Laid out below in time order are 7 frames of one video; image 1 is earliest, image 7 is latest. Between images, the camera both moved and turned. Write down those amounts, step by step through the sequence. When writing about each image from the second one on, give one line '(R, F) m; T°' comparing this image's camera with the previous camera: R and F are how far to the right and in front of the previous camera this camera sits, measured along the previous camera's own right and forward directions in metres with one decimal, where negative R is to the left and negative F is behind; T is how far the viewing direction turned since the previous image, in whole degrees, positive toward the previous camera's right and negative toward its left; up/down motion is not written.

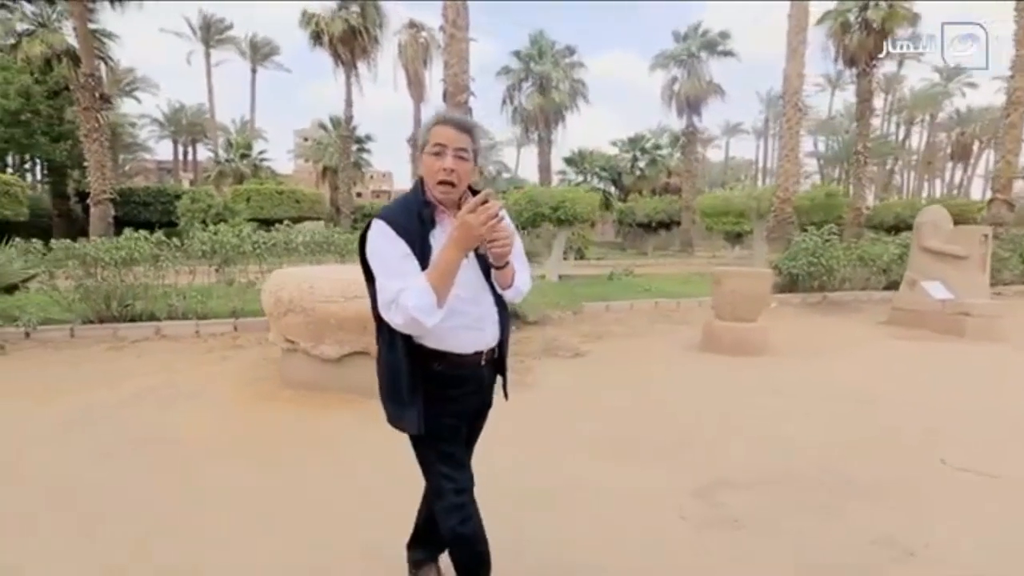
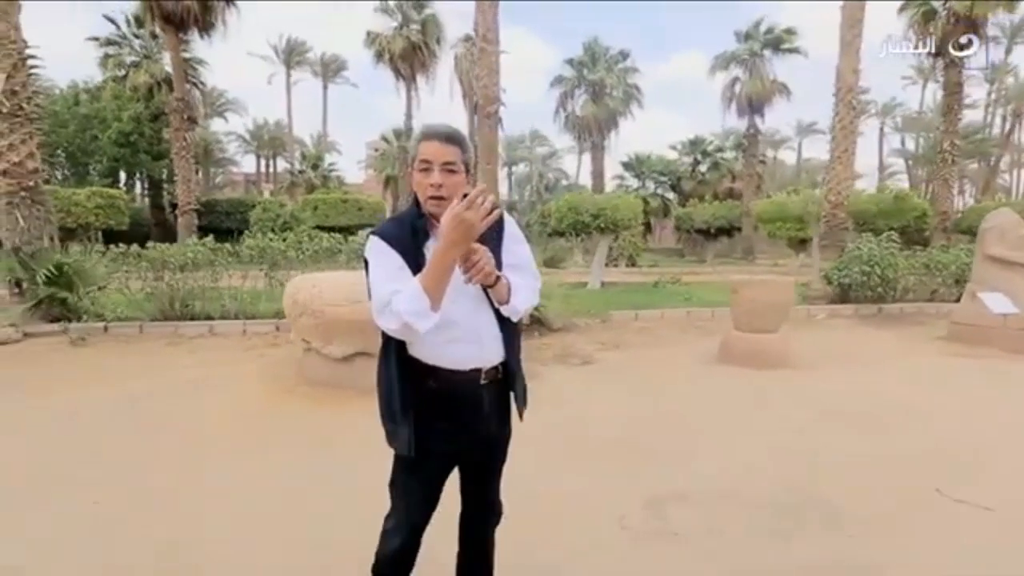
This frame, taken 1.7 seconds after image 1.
(+0.6, -0.1) m; -7°
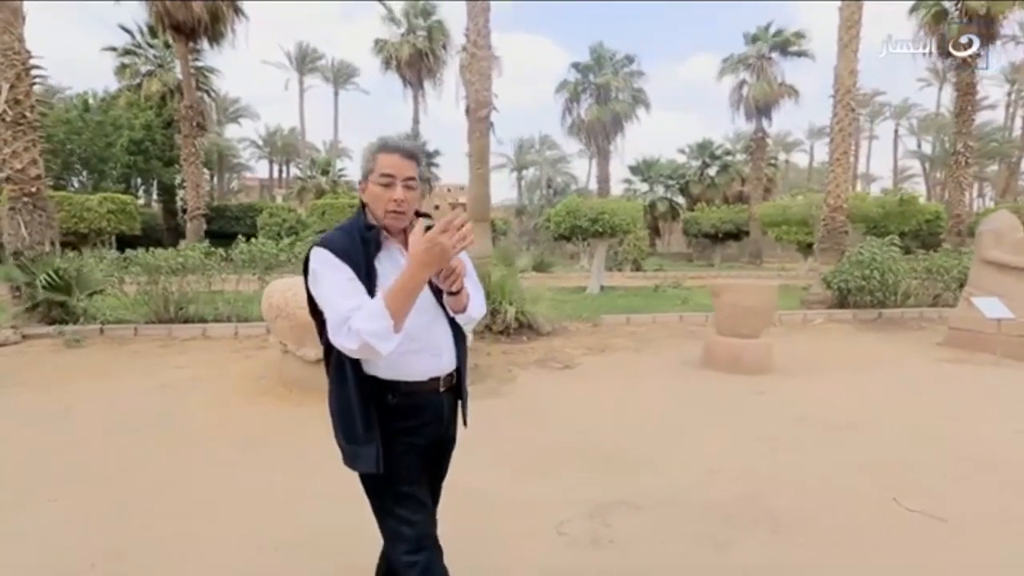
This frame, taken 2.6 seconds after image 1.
(+0.4, 0.0) m; -2°
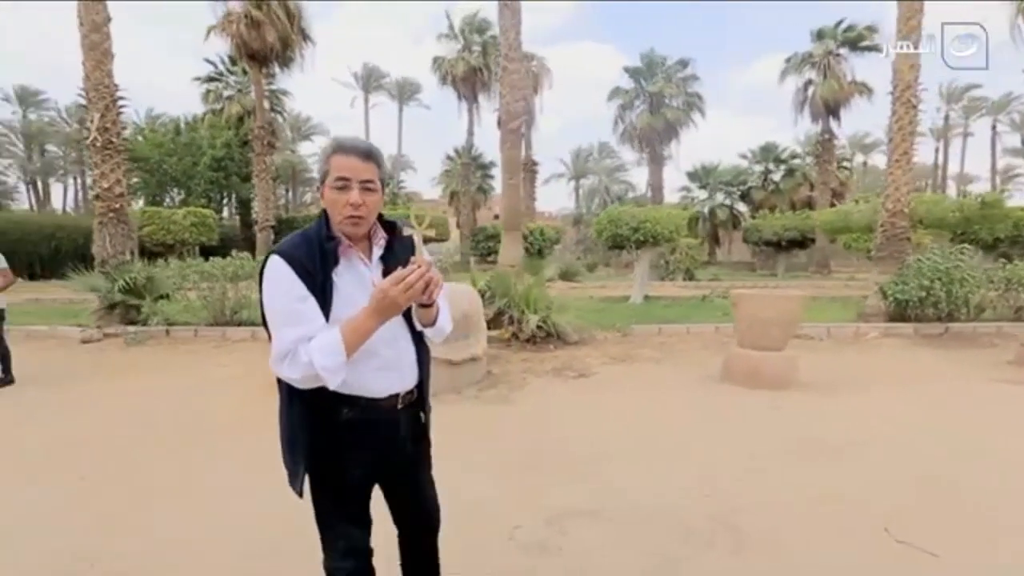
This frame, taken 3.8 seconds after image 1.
(+0.5, -0.1) m; -7°
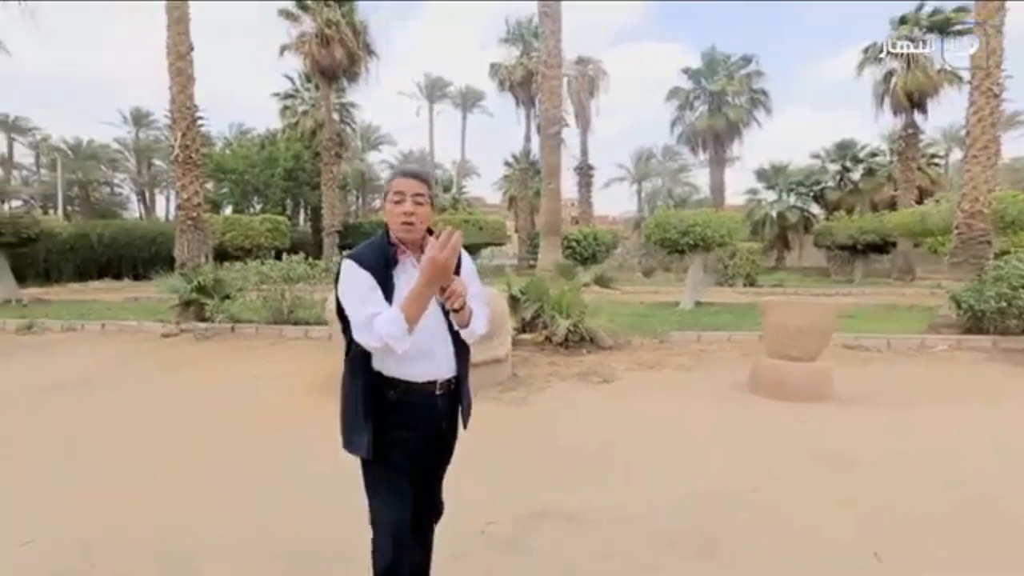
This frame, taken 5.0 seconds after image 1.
(+0.5, -0.1) m; -7°
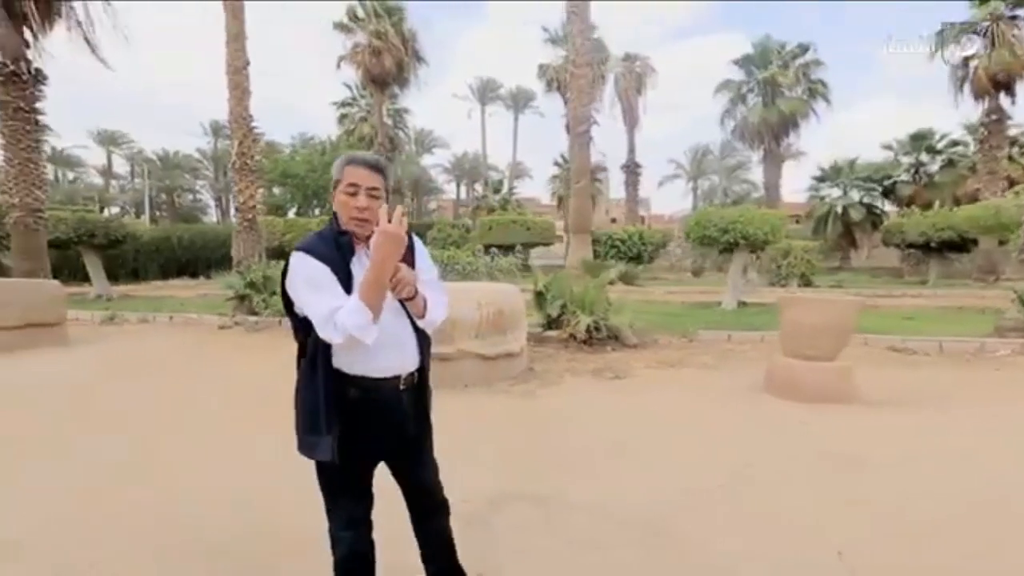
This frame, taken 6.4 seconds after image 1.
(+0.5, -0.1) m; -6°
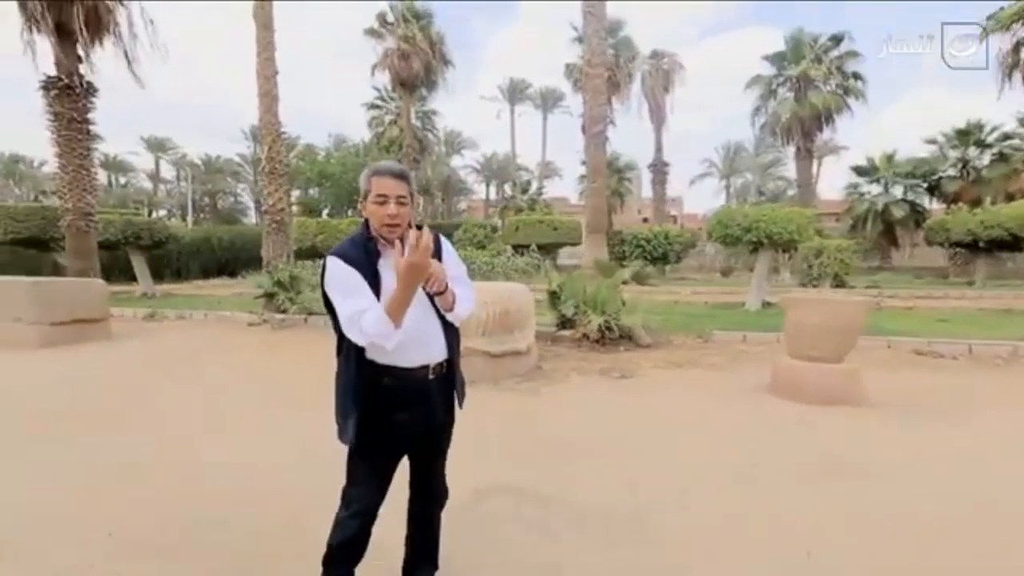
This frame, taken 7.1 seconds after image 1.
(+0.3, -0.1) m; -4°
